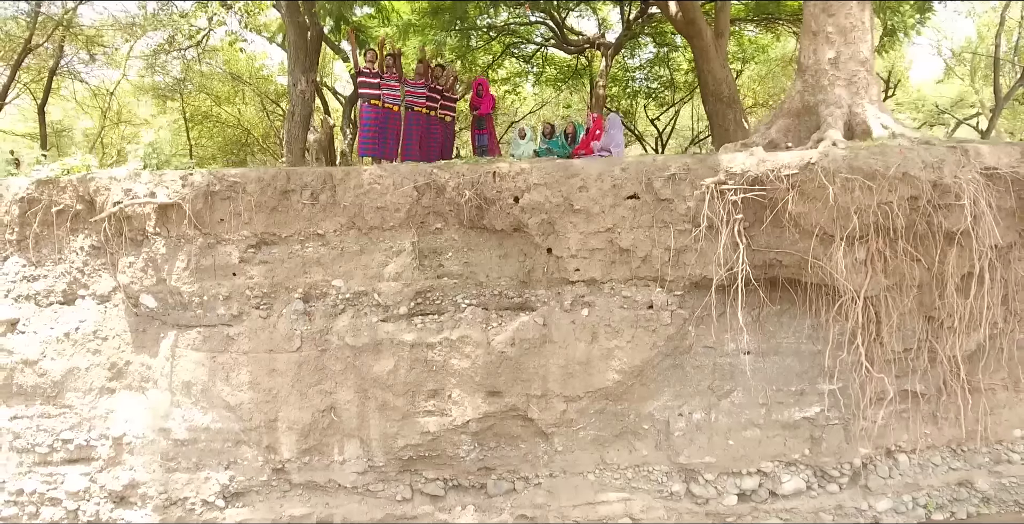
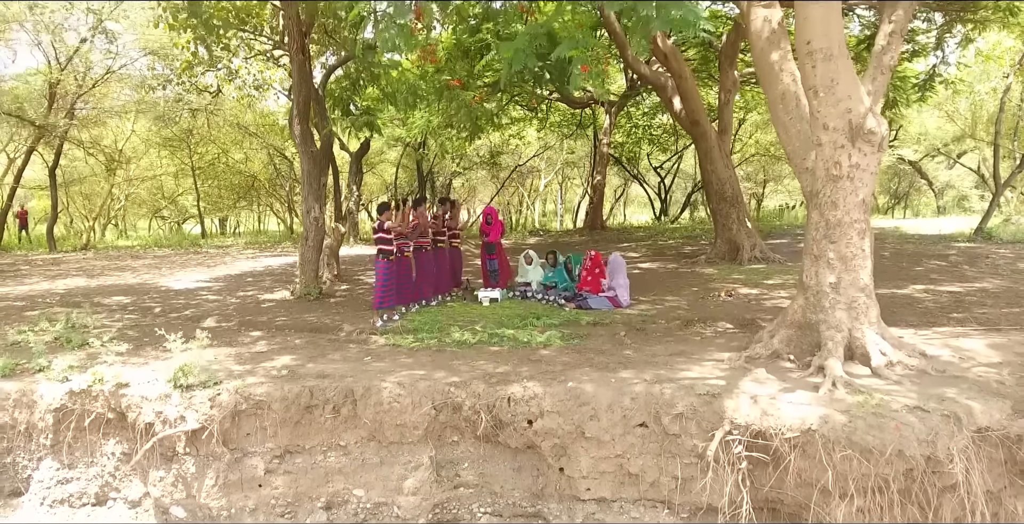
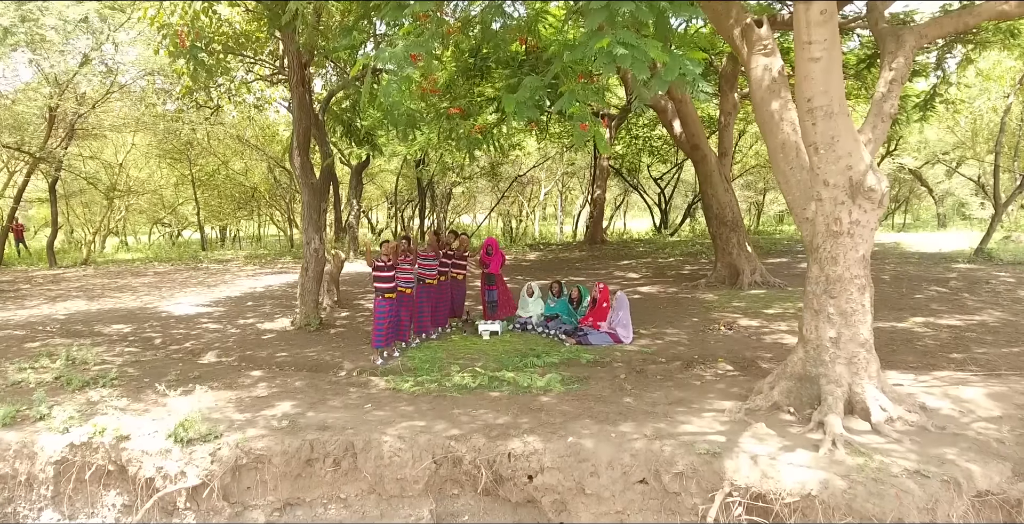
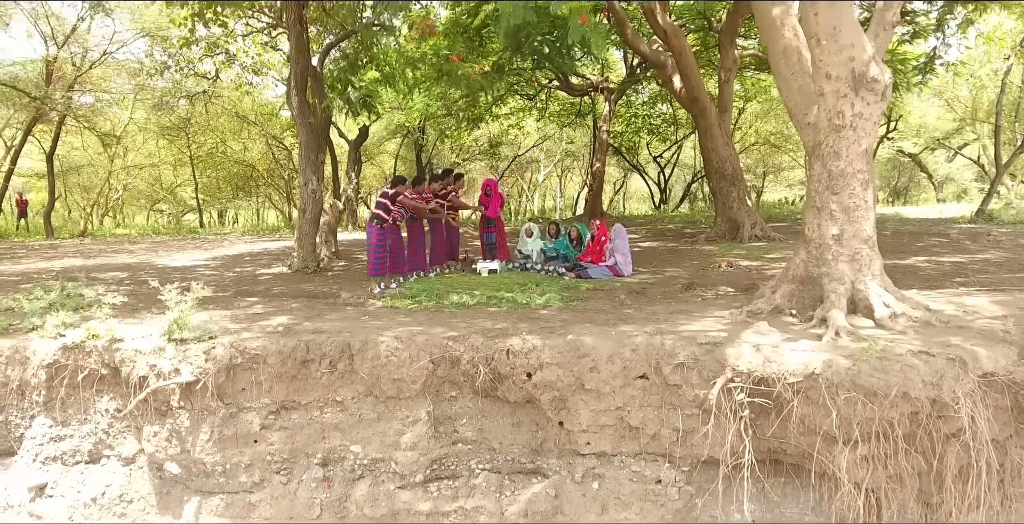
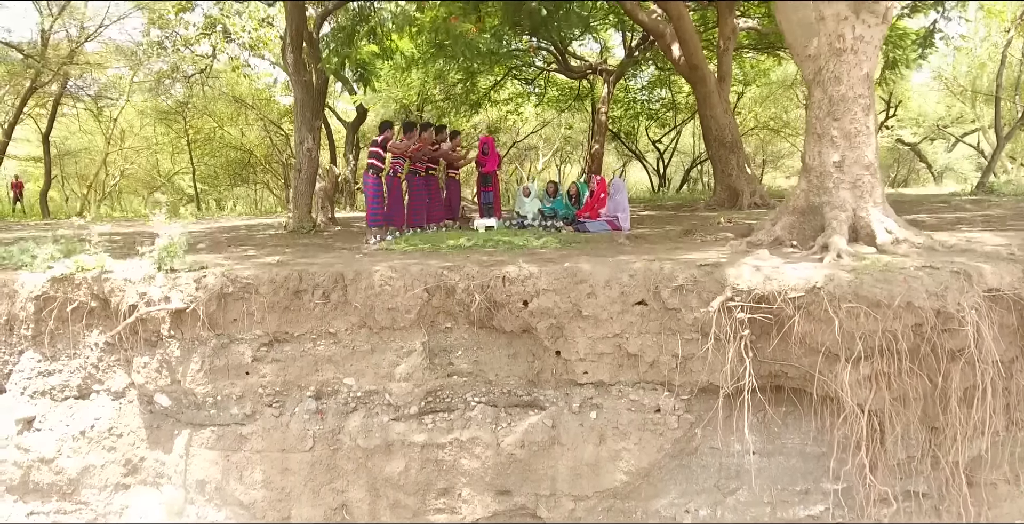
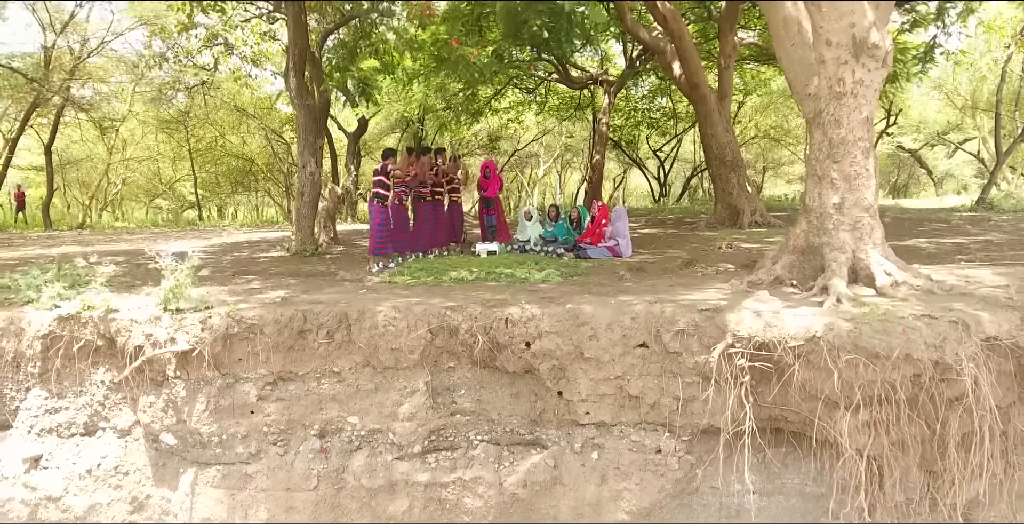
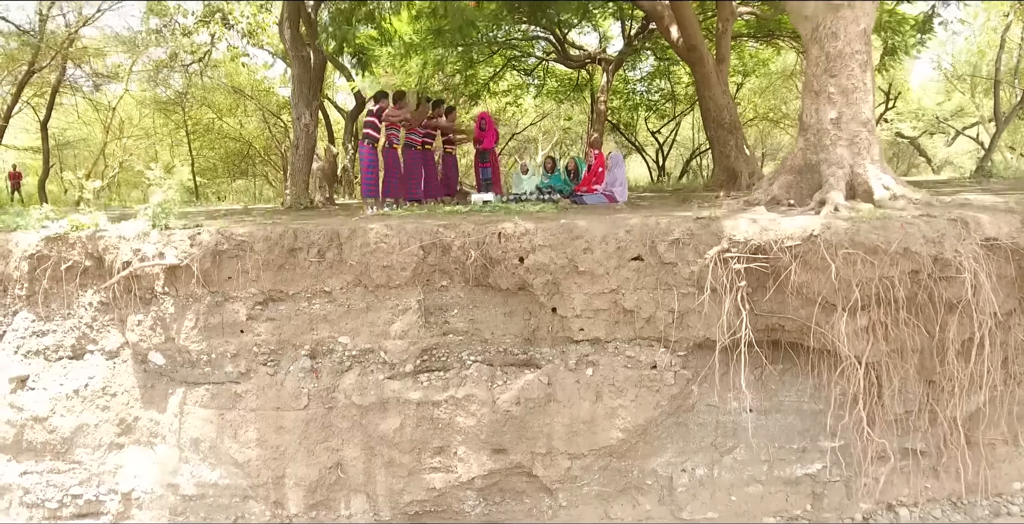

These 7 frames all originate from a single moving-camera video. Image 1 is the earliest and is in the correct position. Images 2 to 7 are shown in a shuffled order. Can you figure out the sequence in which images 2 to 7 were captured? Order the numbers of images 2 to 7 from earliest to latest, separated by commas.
7, 5, 6, 4, 2, 3
